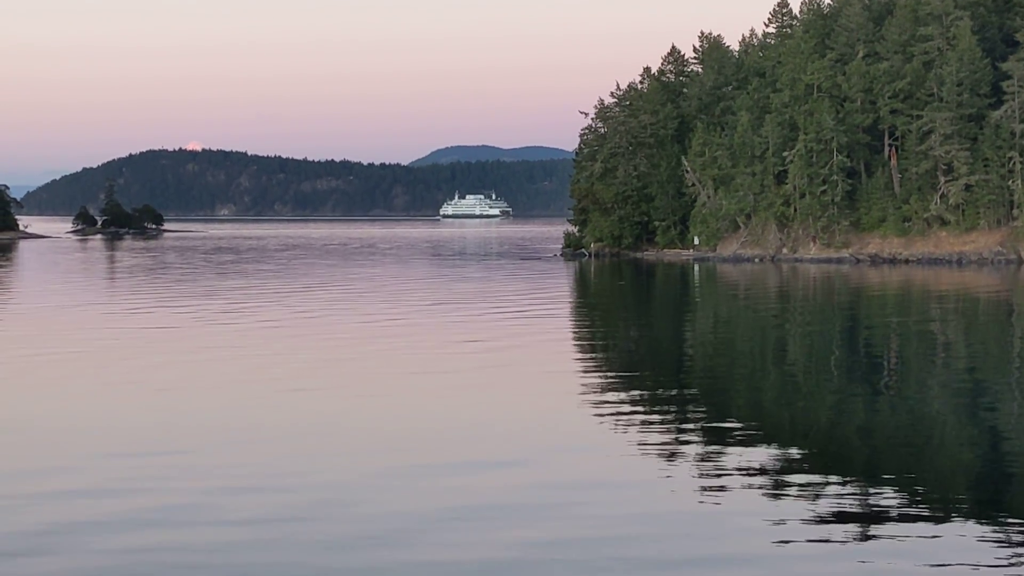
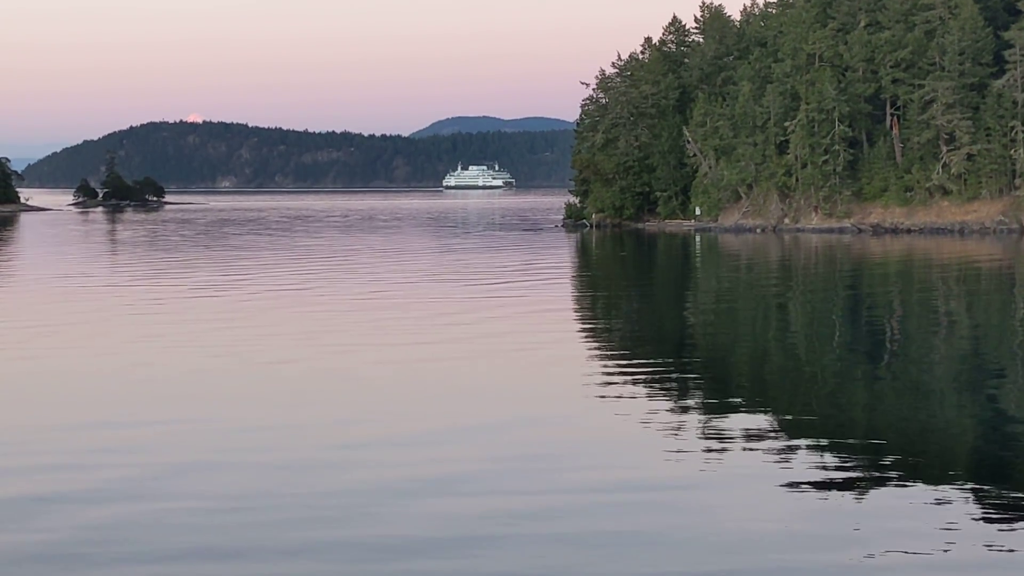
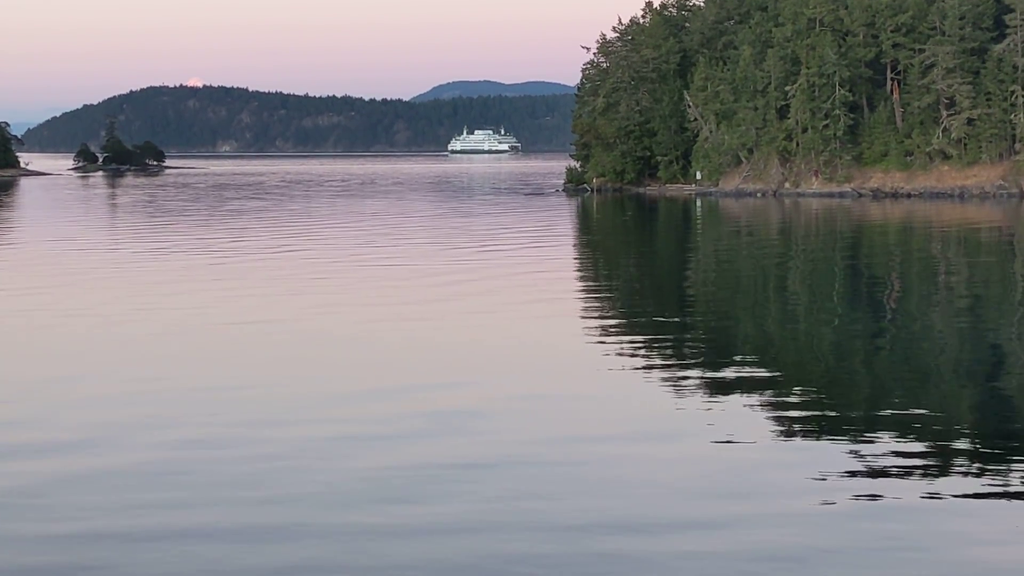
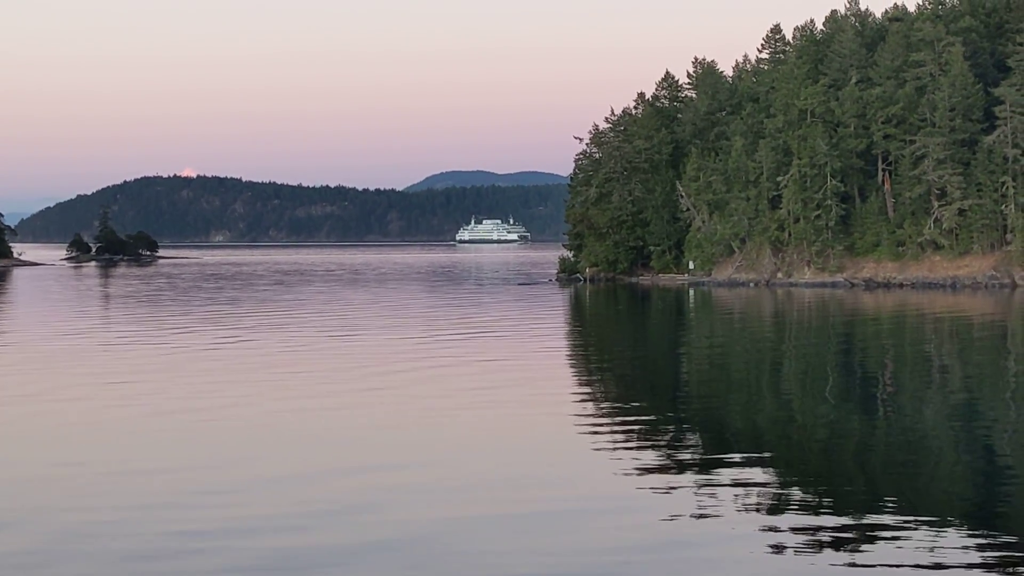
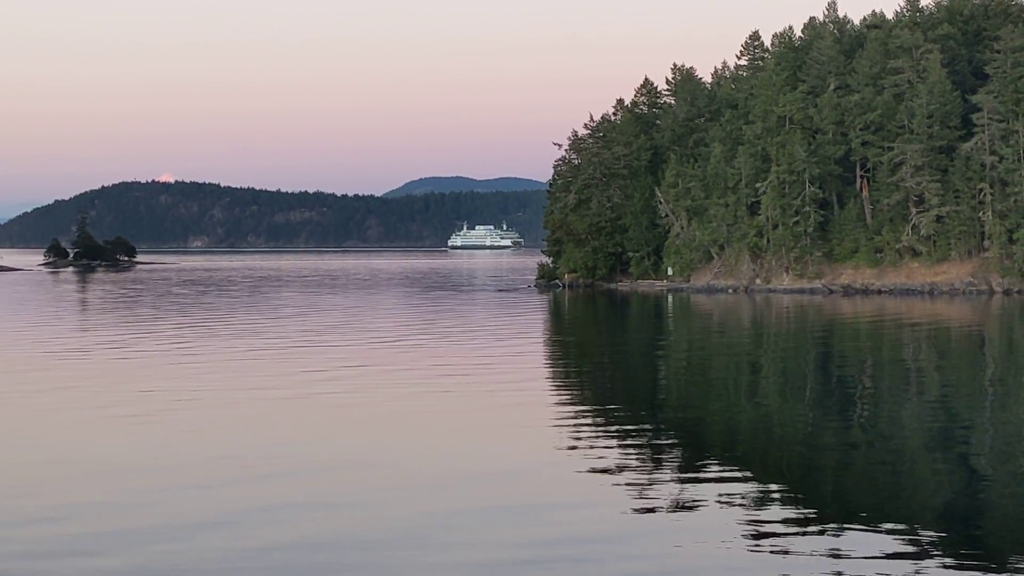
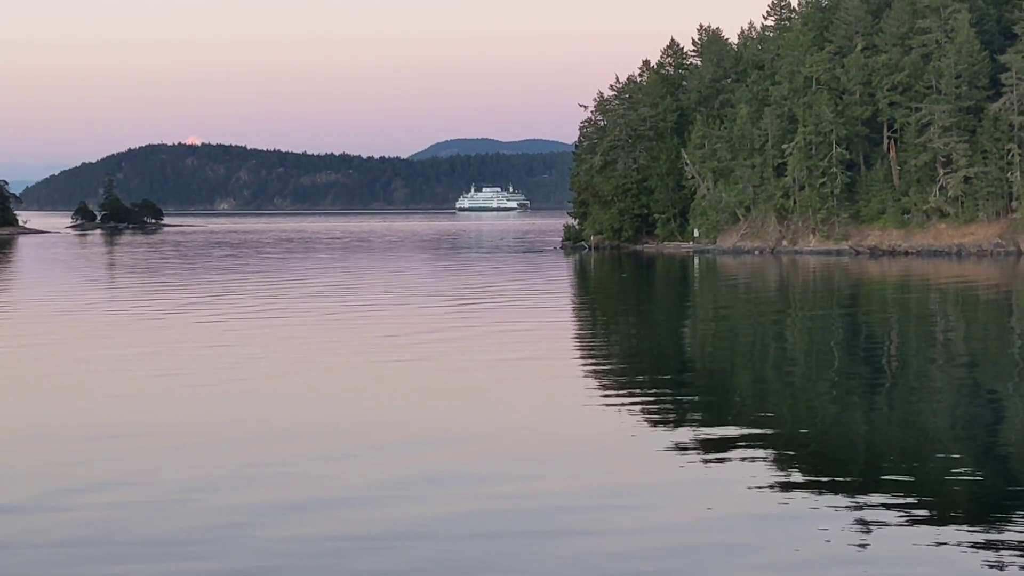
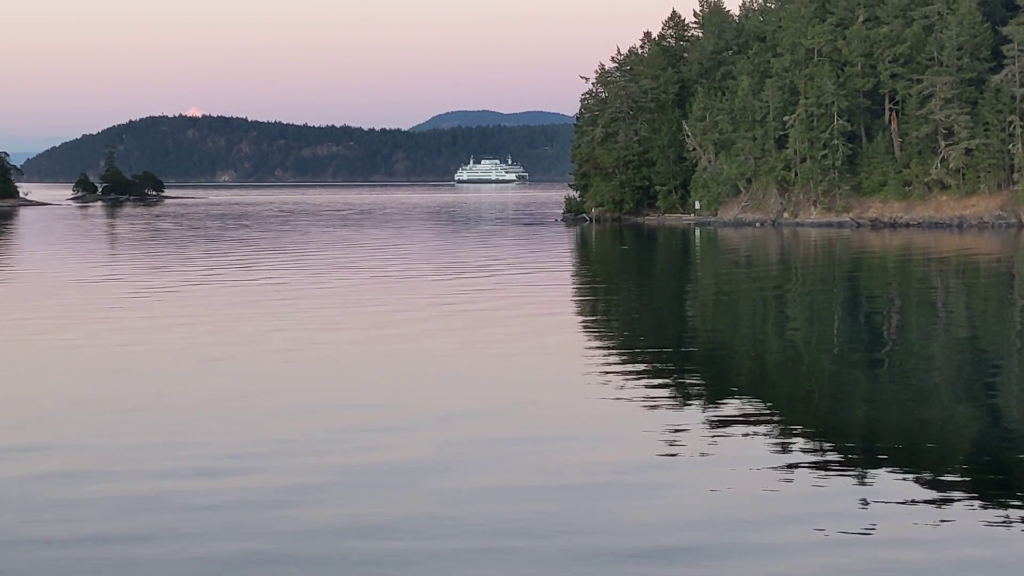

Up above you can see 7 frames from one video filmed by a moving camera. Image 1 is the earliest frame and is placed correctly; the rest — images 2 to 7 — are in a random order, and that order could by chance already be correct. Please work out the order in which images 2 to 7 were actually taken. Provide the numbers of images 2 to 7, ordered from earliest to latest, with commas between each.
2, 3, 7, 6, 4, 5
